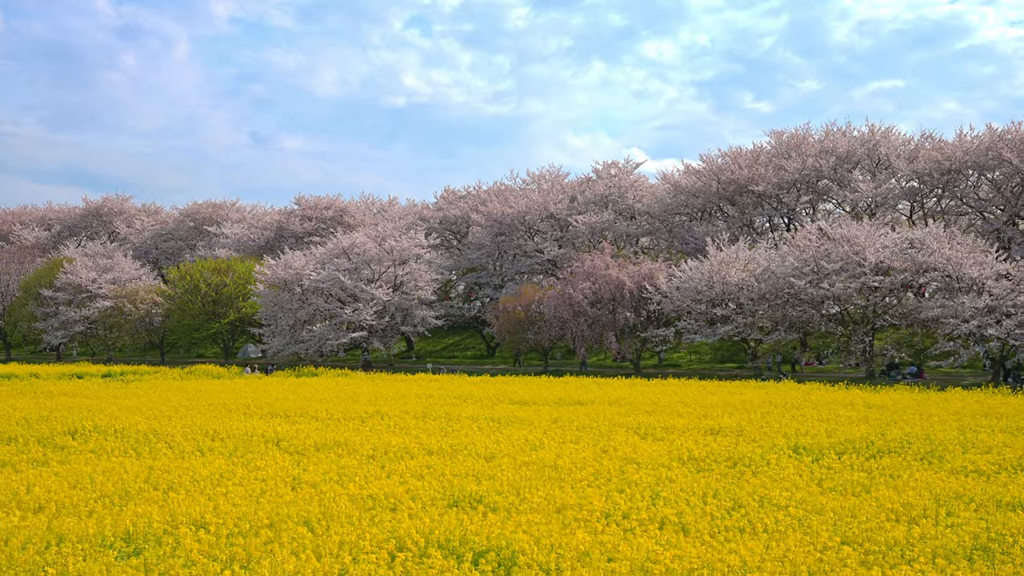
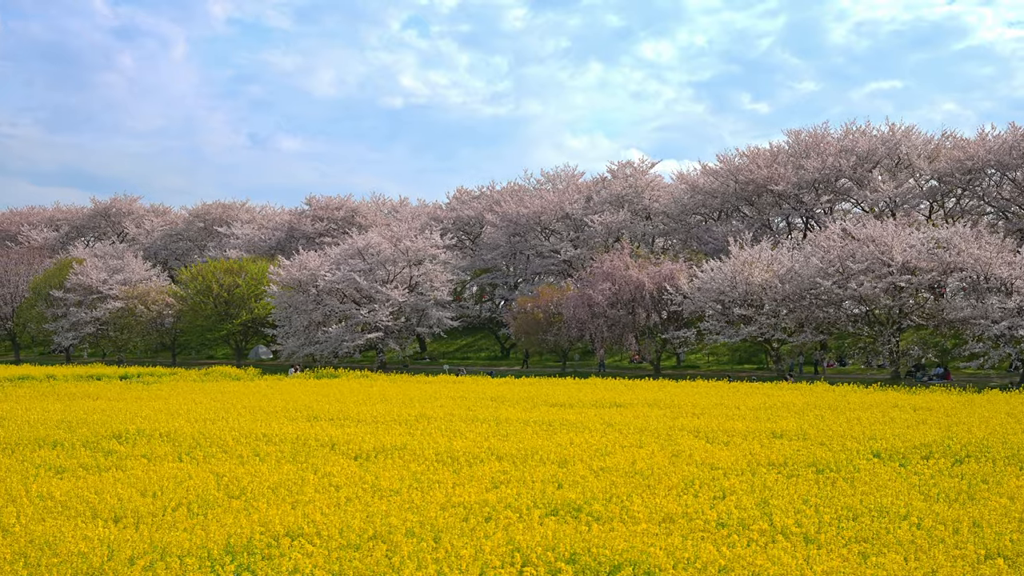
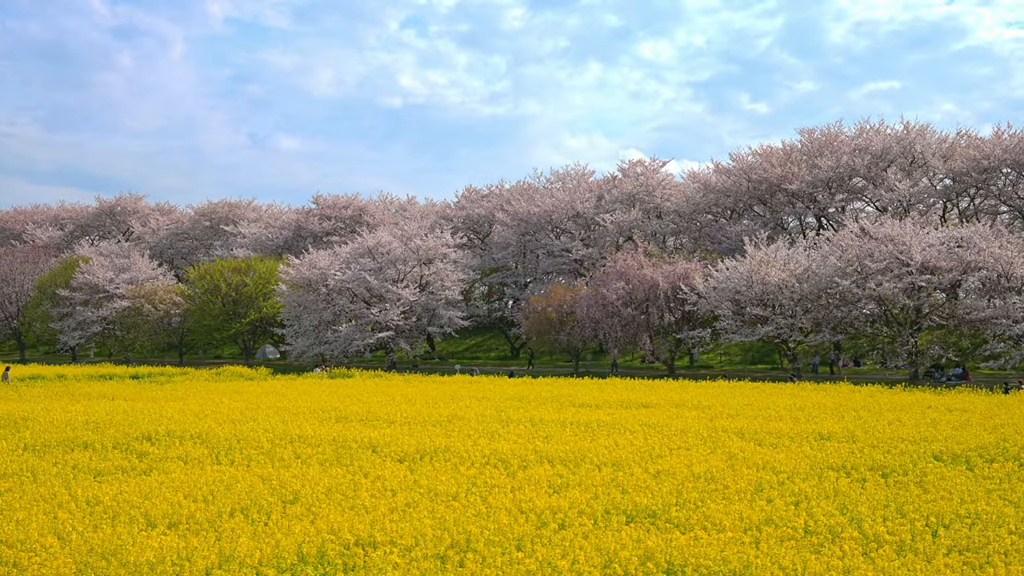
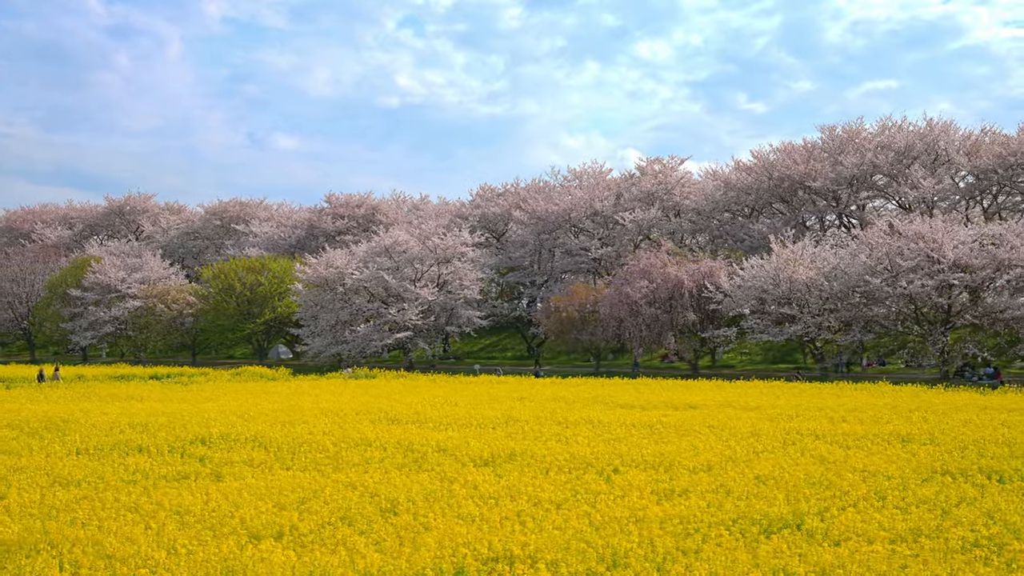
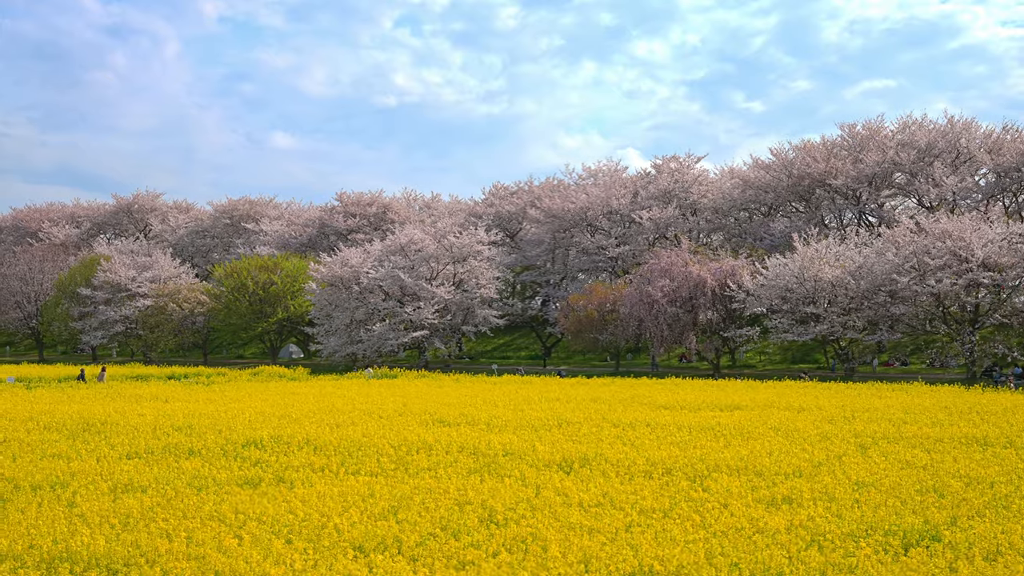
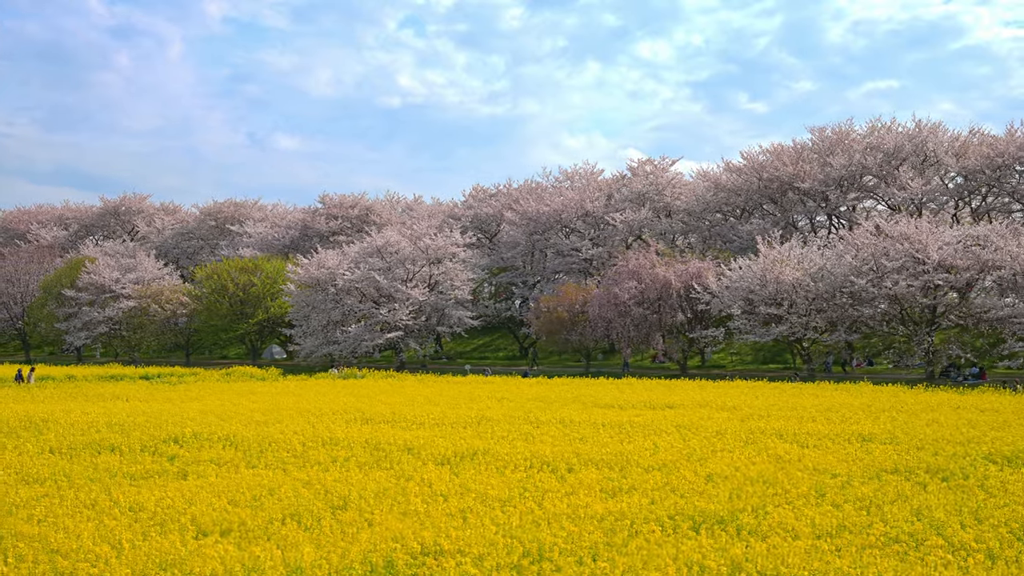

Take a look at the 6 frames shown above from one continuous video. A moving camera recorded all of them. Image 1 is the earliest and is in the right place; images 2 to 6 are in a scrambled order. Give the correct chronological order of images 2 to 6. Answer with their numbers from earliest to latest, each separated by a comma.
2, 3, 6, 4, 5
